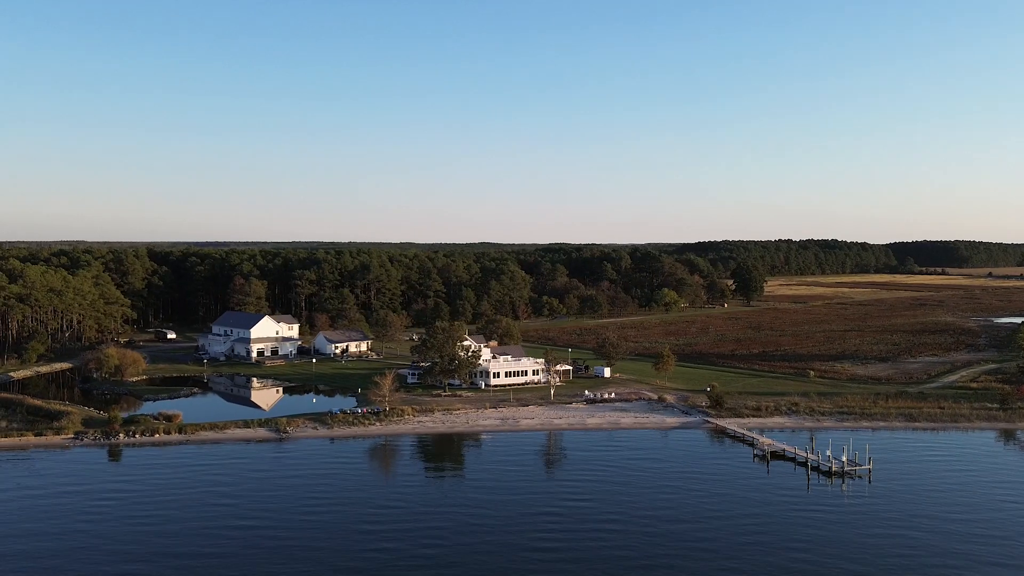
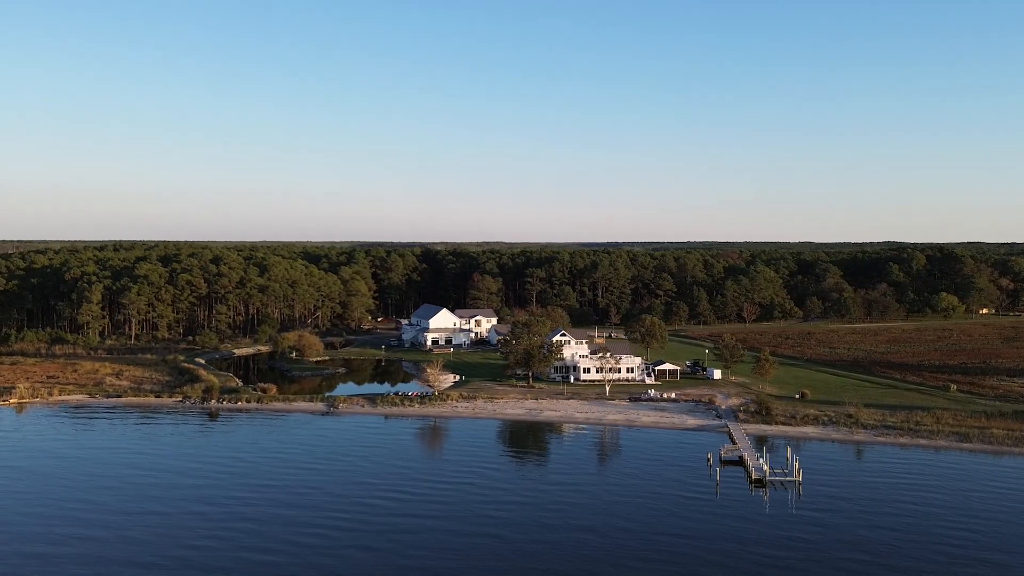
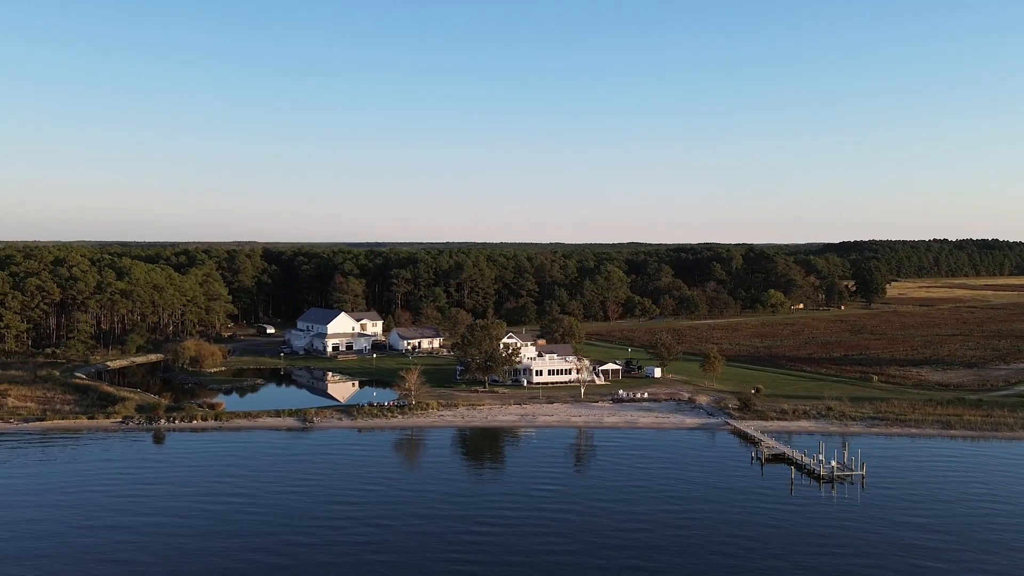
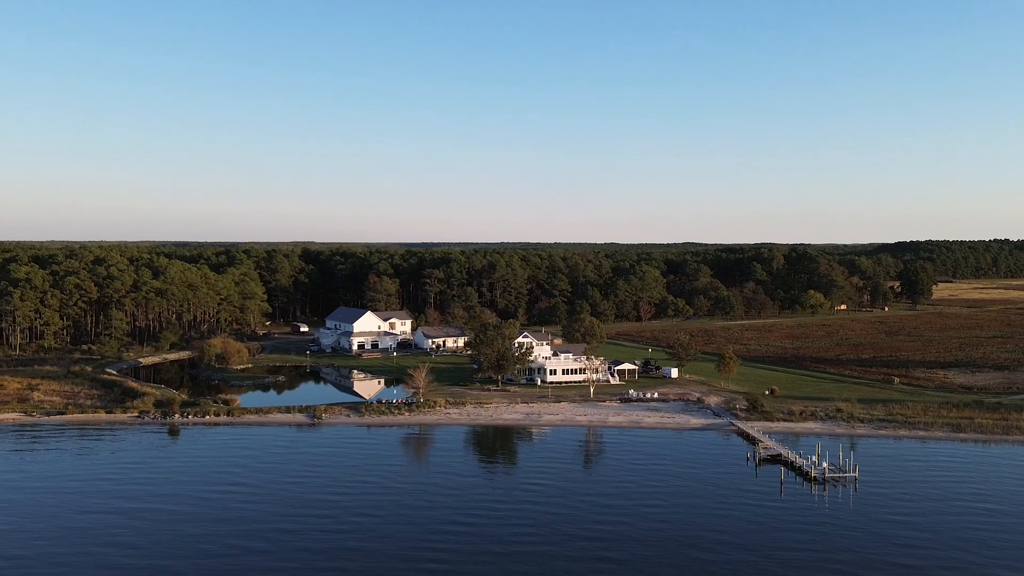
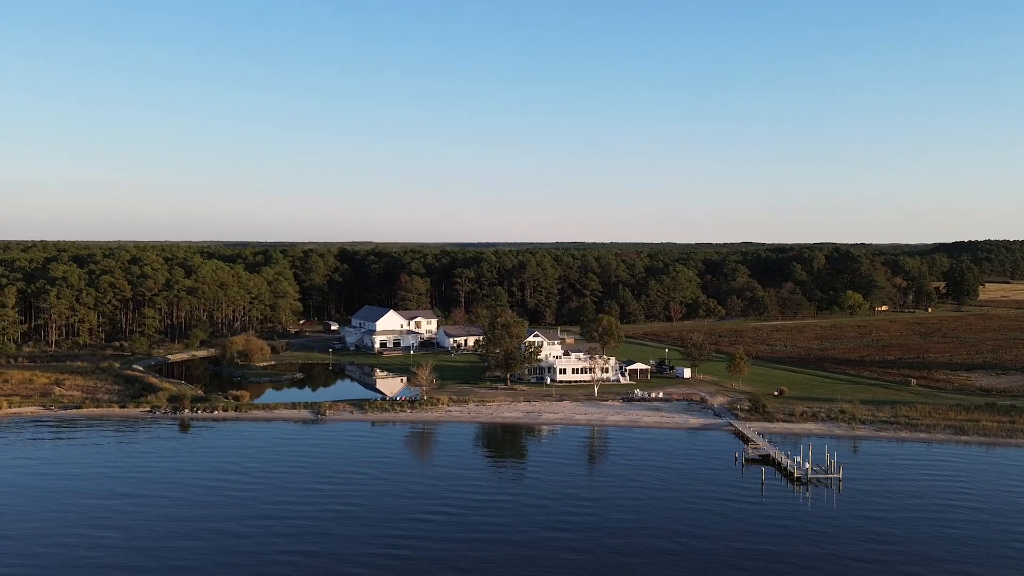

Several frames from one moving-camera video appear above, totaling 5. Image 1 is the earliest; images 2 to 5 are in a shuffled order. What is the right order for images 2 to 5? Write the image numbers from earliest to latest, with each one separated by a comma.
3, 4, 5, 2
